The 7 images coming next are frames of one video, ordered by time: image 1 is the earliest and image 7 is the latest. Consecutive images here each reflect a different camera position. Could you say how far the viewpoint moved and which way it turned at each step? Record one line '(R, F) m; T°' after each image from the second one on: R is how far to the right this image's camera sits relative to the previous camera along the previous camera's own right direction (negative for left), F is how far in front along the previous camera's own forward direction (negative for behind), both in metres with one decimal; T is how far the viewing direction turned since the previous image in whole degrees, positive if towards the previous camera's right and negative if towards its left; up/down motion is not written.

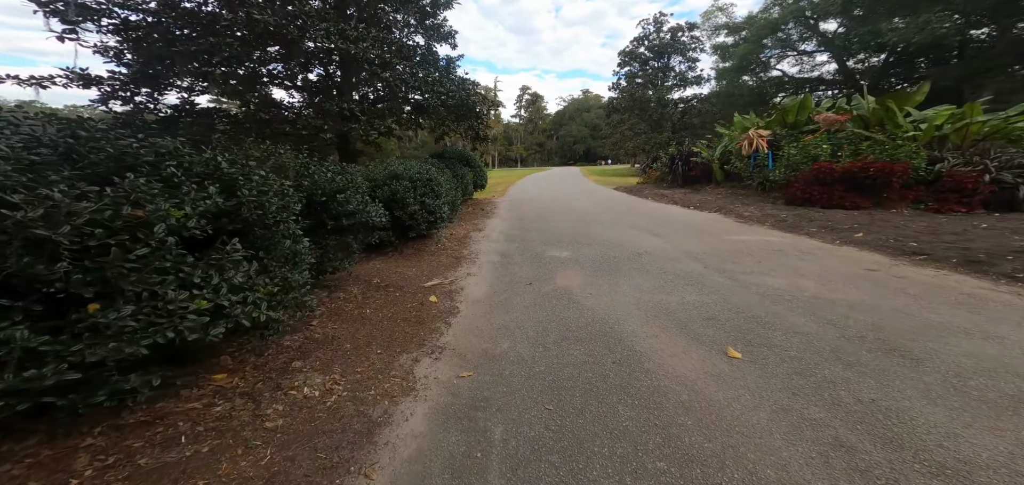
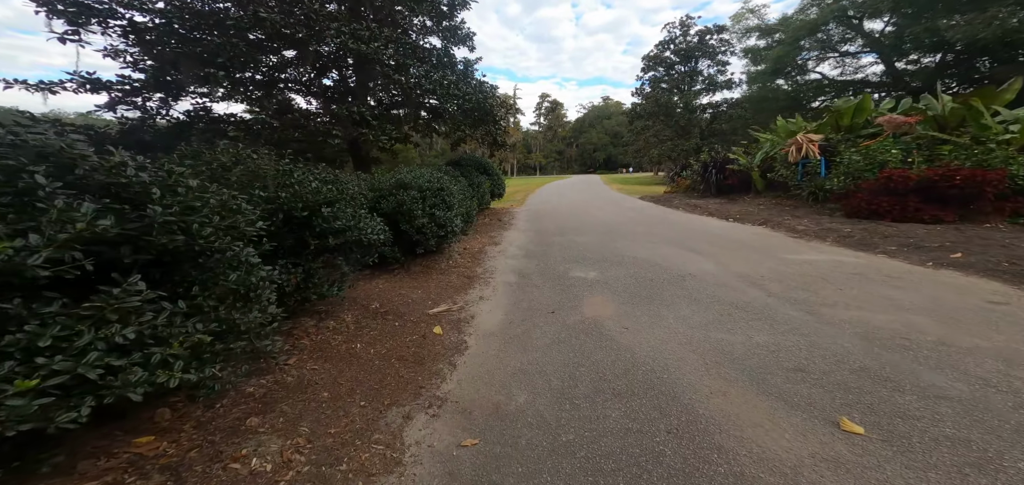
(0.0, +0.8) m; -3°
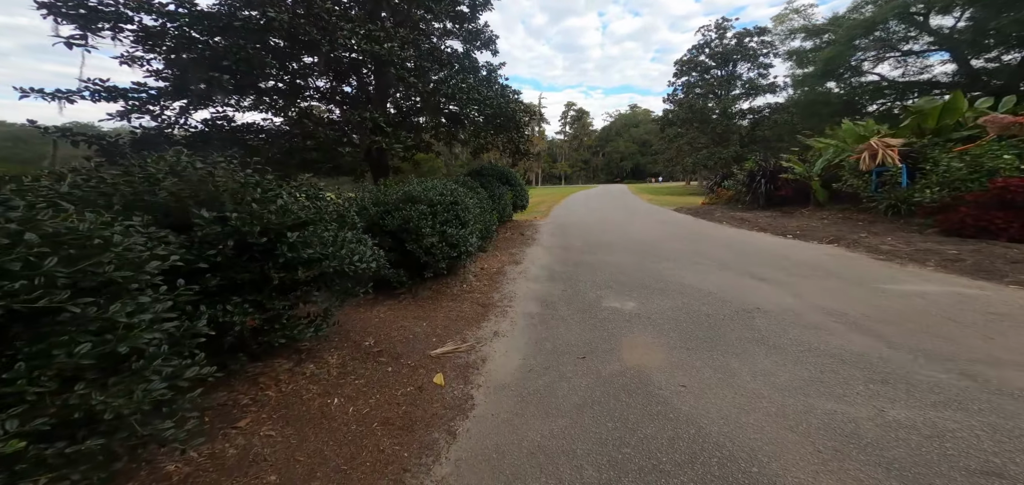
(0.0, +0.9) m; -4°
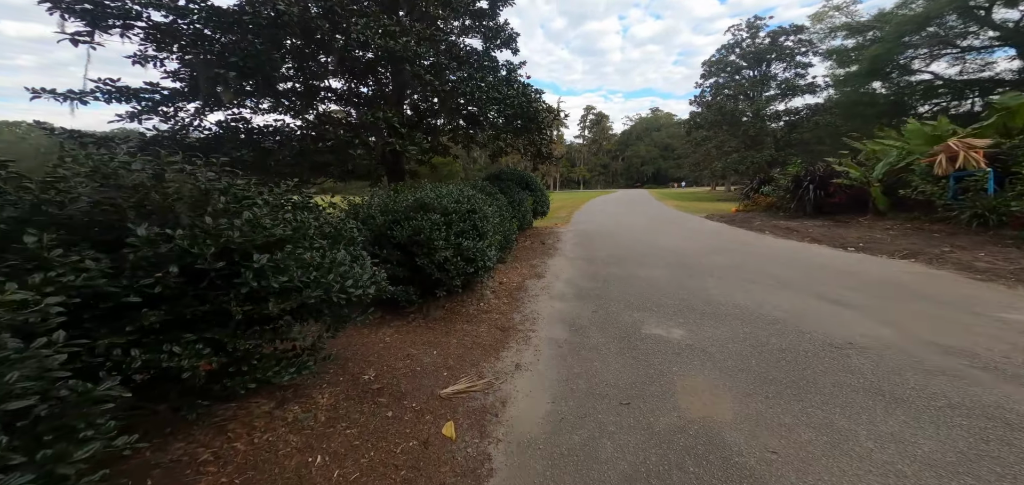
(-0.1, +0.7) m; -3°
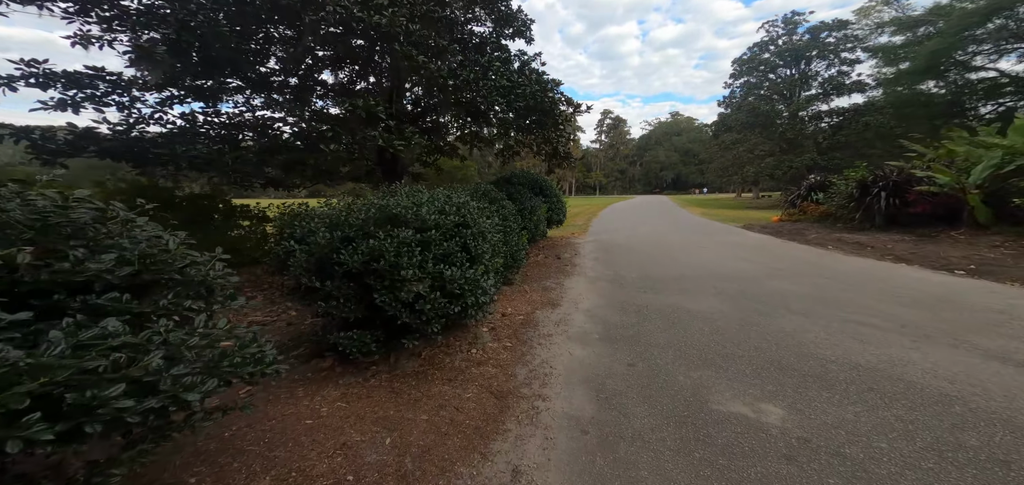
(+0.1, +1.4) m; -2°
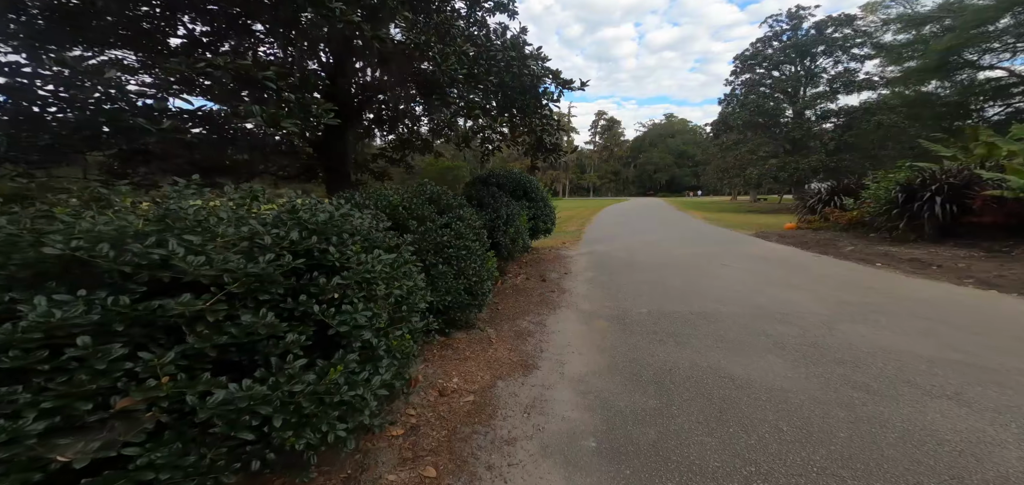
(+0.4, +1.7) m; +1°
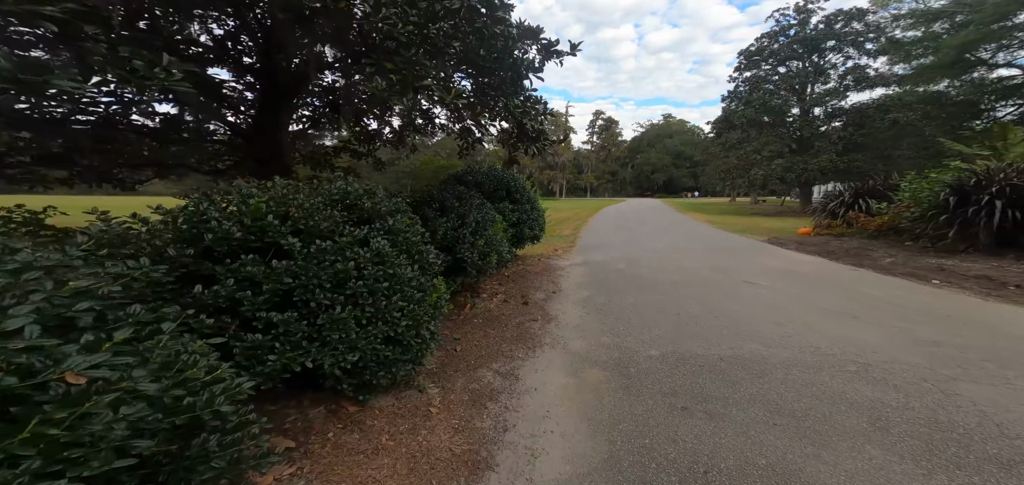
(+0.3, +1.2) m; 0°
